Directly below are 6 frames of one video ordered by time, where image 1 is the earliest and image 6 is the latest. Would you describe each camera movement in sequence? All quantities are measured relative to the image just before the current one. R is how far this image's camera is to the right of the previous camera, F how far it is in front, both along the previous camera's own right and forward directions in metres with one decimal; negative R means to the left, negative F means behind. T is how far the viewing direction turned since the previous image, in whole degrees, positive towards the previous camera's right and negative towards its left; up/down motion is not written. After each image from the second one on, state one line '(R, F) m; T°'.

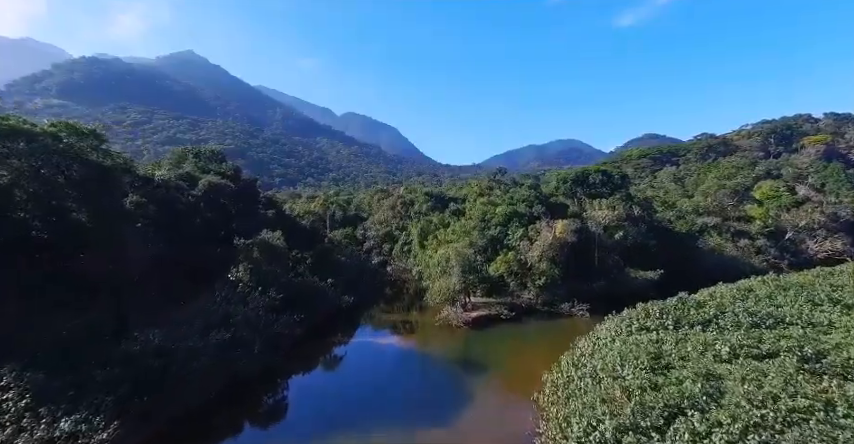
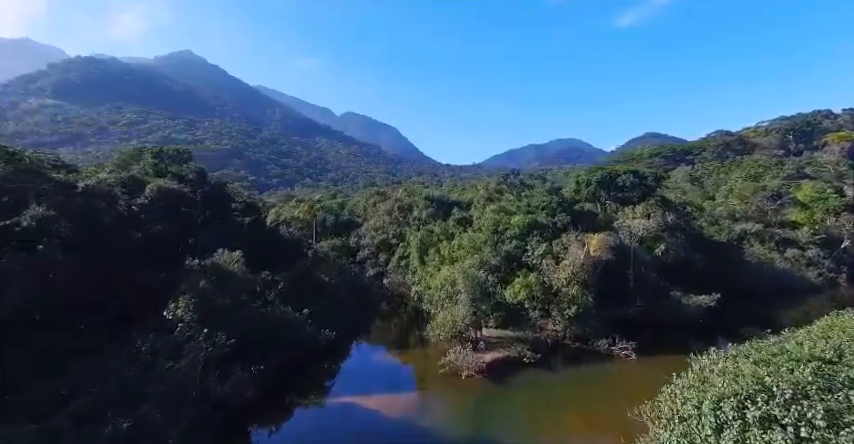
(0.0, +5.9) m; 0°
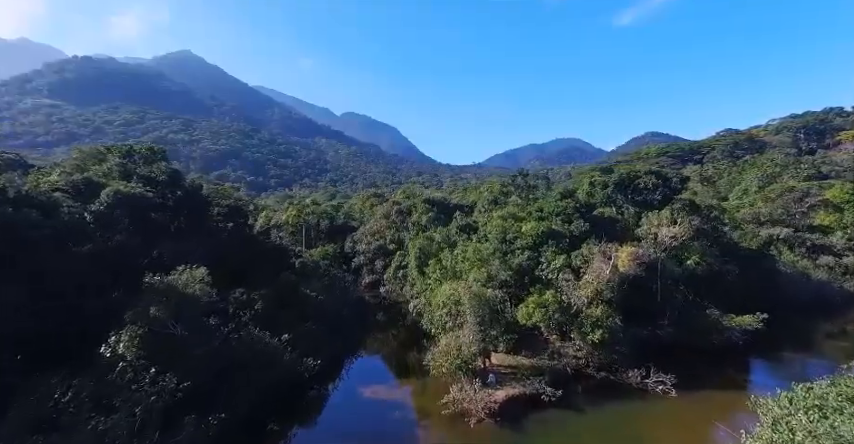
(0.0, +3.4) m; 0°
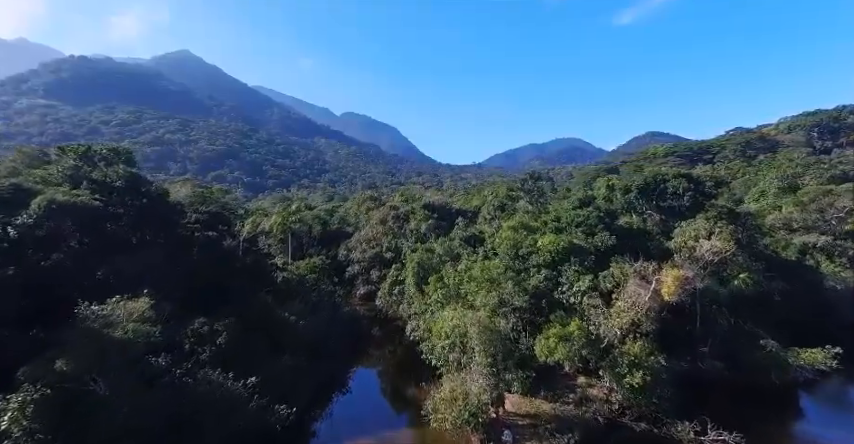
(+0.1, +3.8) m; 0°
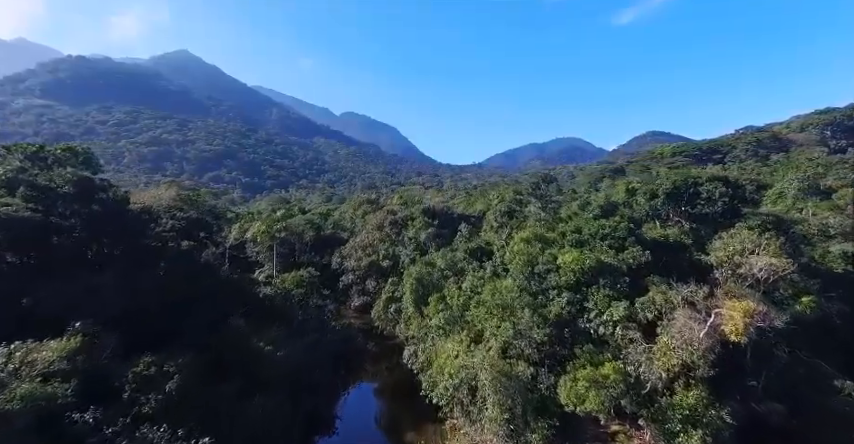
(0.0, +3.4) m; 0°
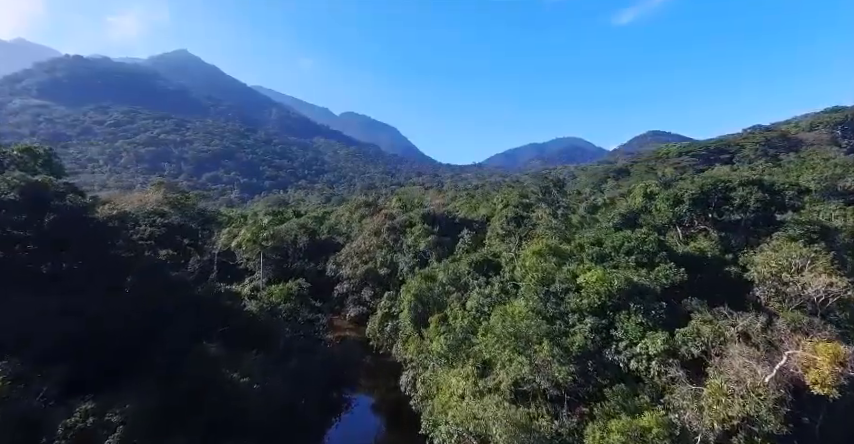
(0.0, +2.5) m; 0°
